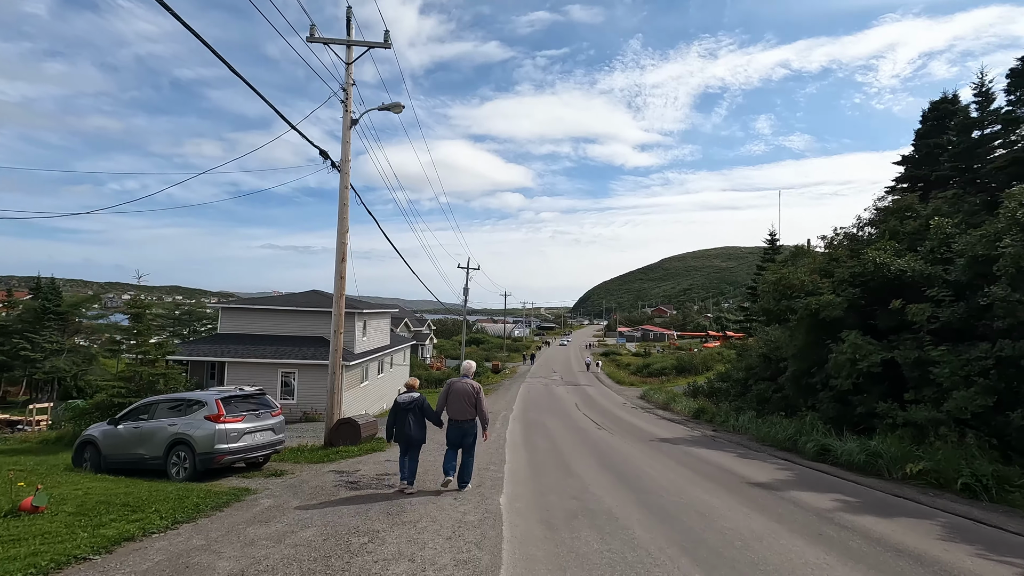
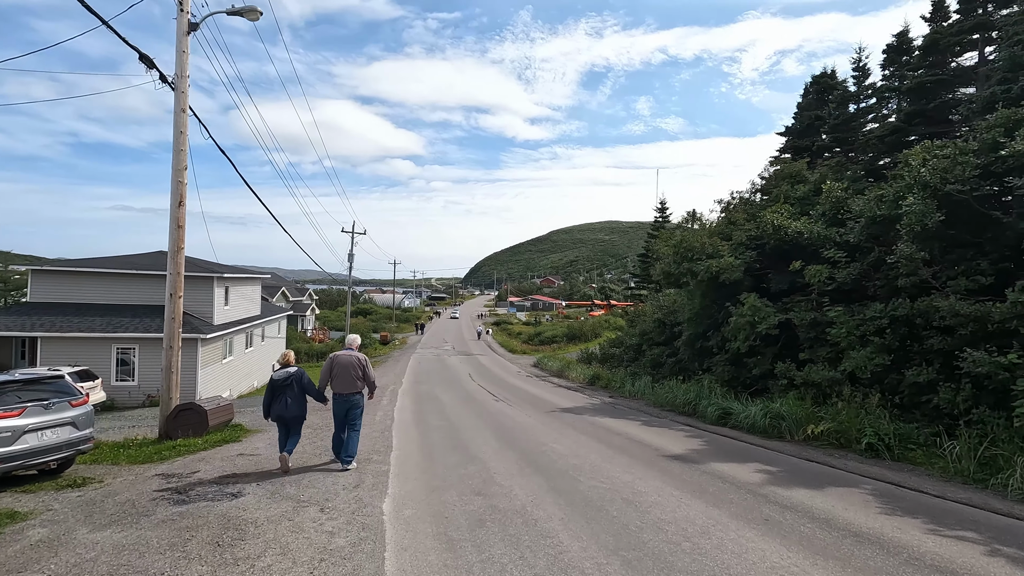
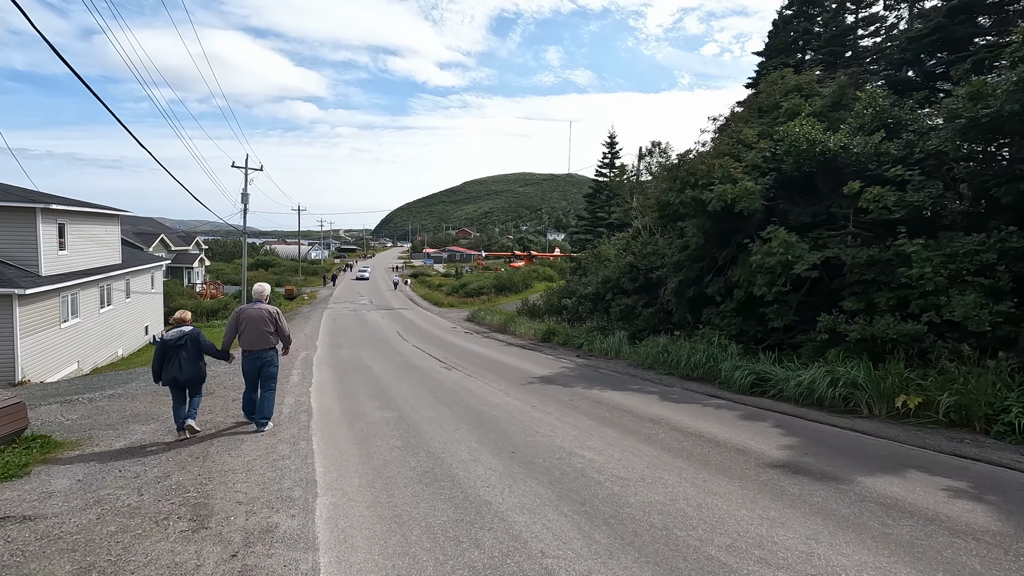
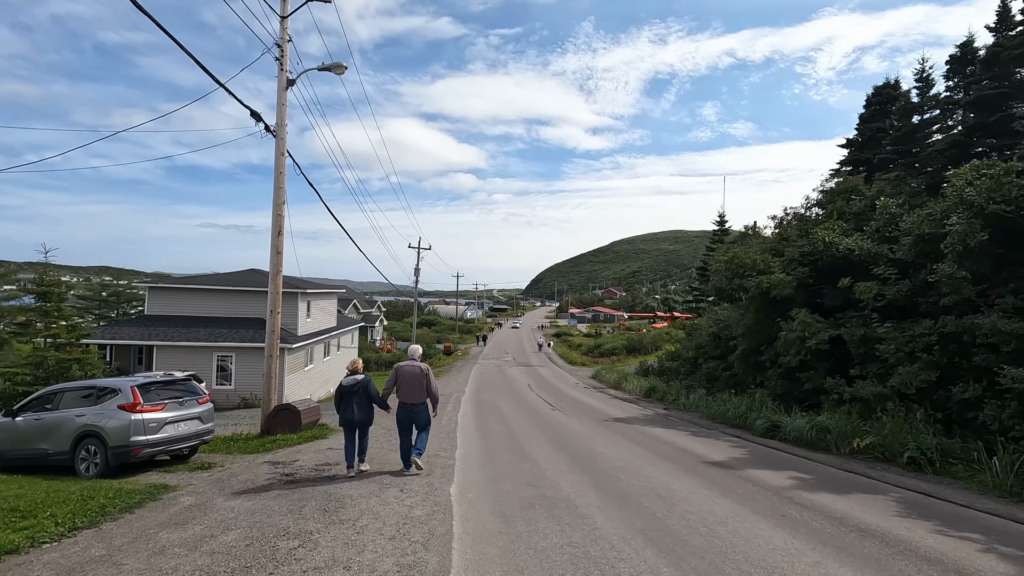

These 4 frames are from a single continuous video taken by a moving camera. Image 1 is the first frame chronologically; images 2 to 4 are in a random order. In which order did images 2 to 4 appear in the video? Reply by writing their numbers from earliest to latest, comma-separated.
4, 2, 3
